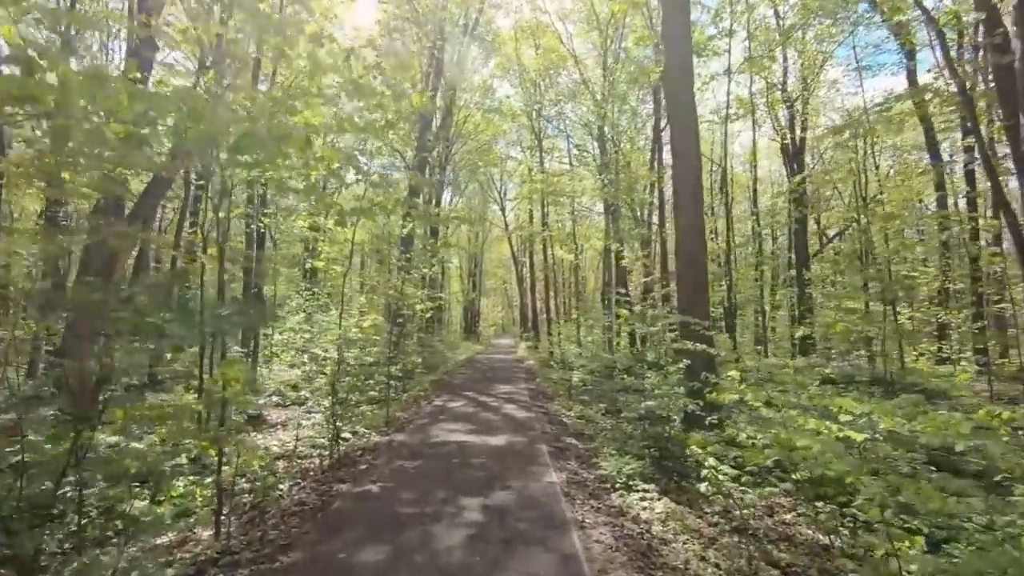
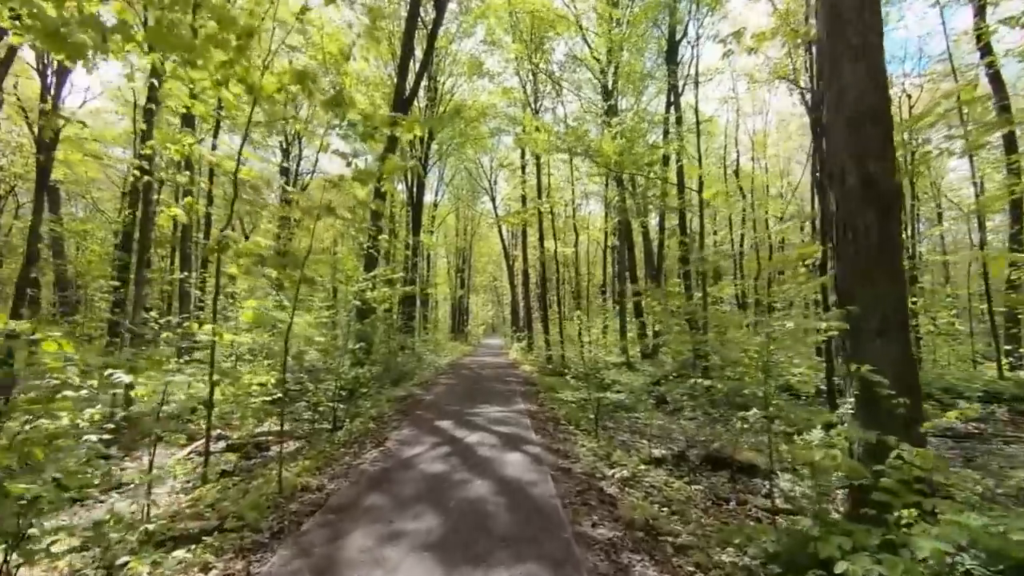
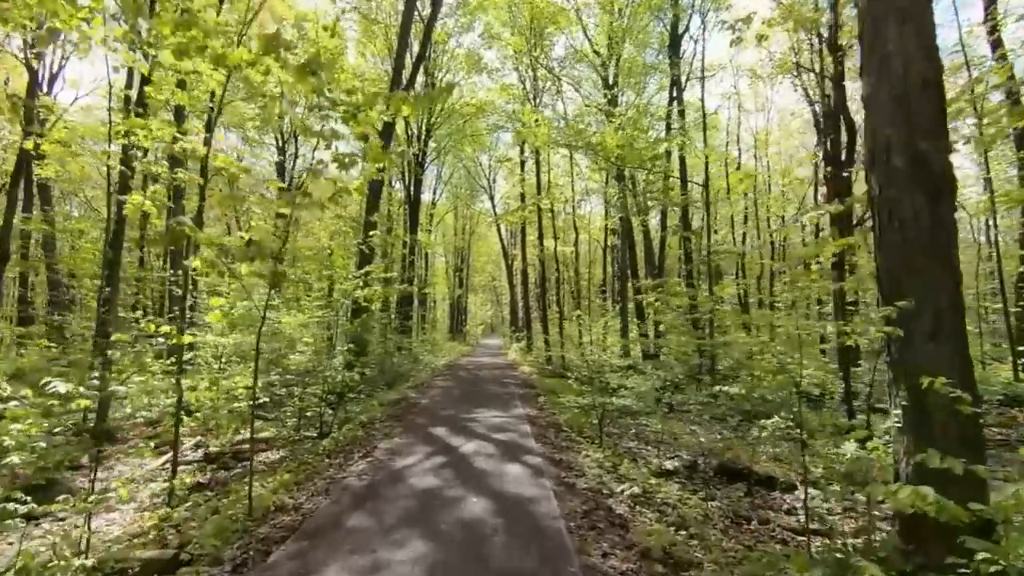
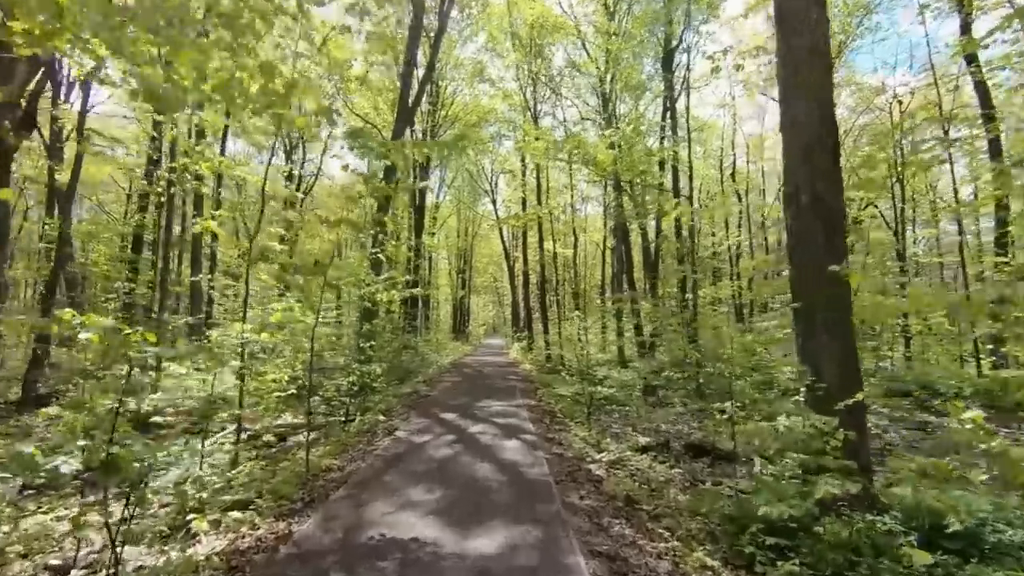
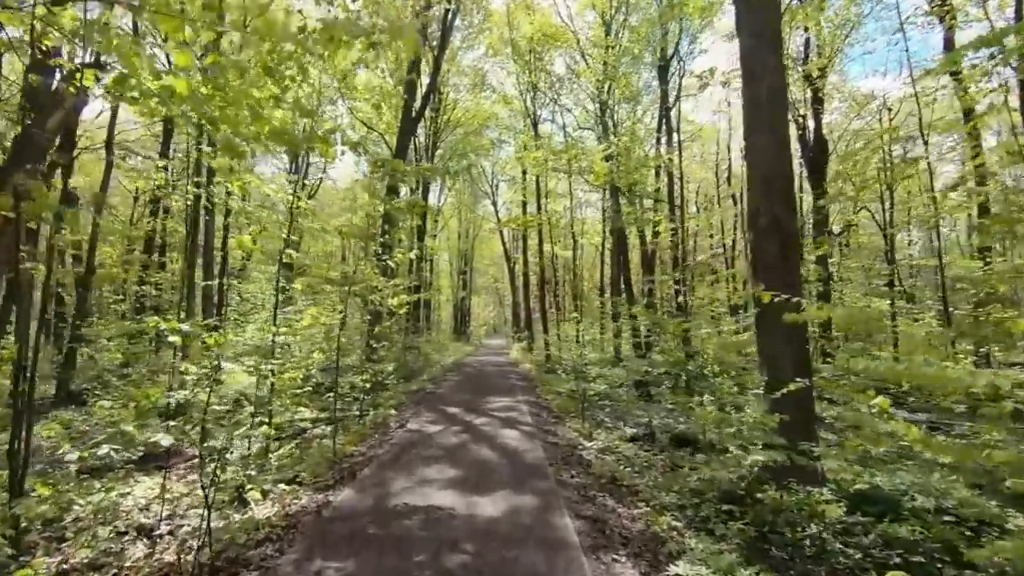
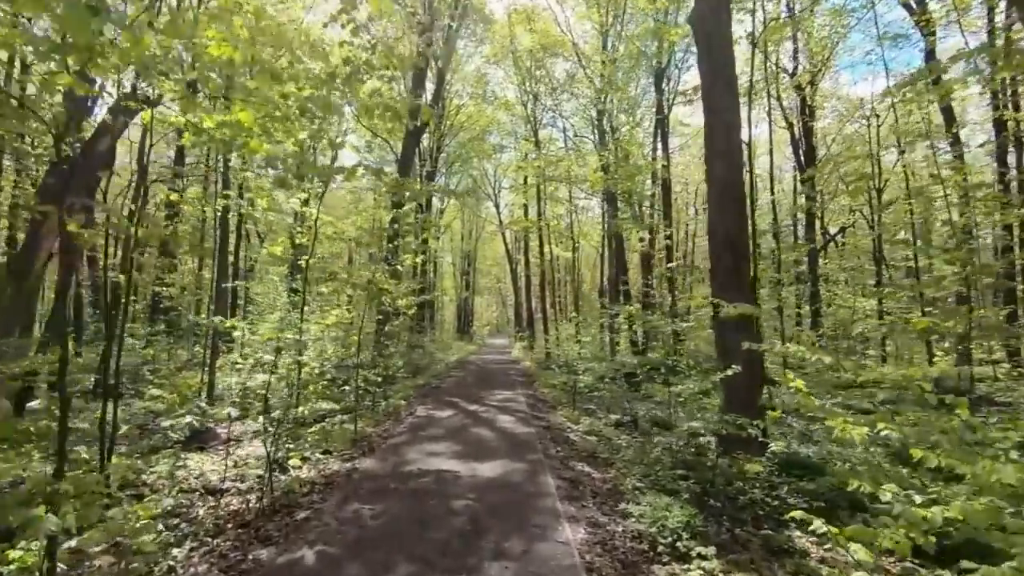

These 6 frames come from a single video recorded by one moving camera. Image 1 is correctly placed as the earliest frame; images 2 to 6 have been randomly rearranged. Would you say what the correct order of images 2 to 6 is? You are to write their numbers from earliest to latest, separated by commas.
6, 5, 4, 2, 3
